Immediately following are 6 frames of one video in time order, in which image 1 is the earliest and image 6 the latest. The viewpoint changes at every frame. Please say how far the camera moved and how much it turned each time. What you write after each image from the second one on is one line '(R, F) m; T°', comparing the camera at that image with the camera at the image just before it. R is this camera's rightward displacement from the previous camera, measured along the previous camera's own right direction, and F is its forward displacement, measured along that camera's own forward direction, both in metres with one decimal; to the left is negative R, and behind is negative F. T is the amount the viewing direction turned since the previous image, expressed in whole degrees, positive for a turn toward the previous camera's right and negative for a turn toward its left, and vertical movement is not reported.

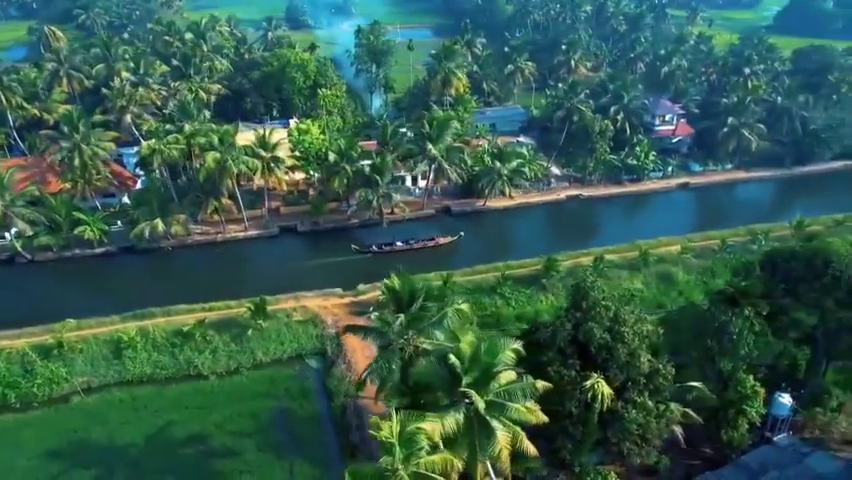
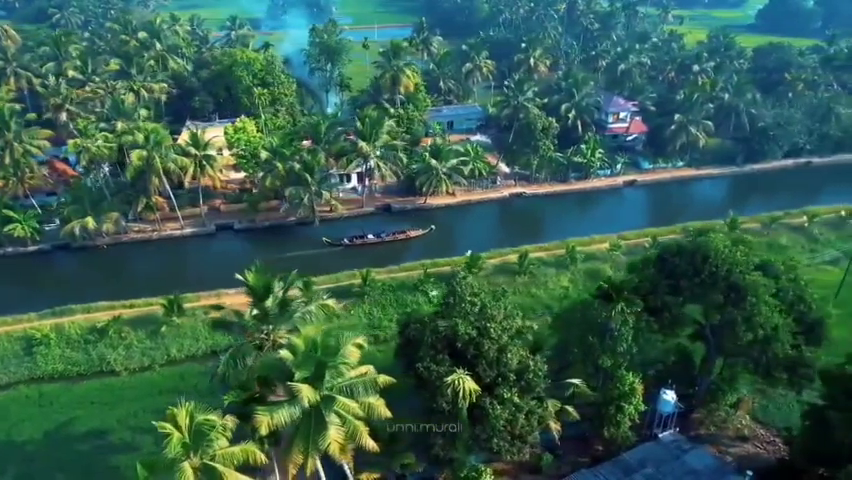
(+5.8, -0.1) m; 0°
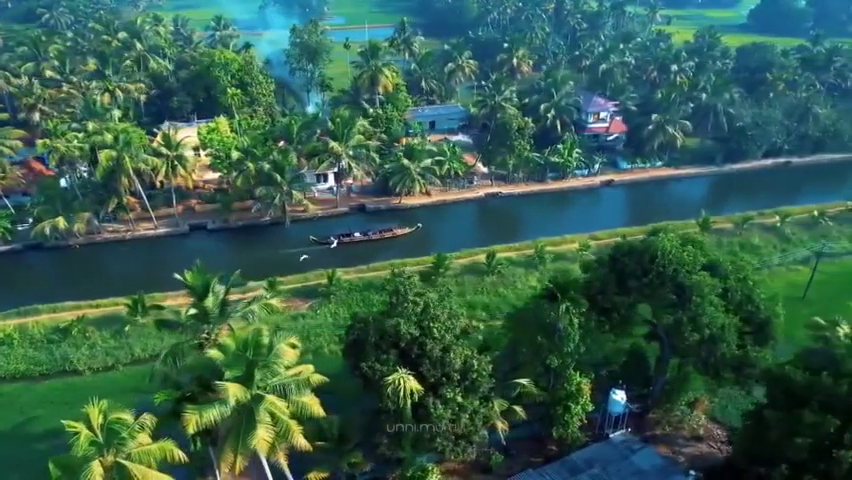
(+2.5, 0.0) m; 0°
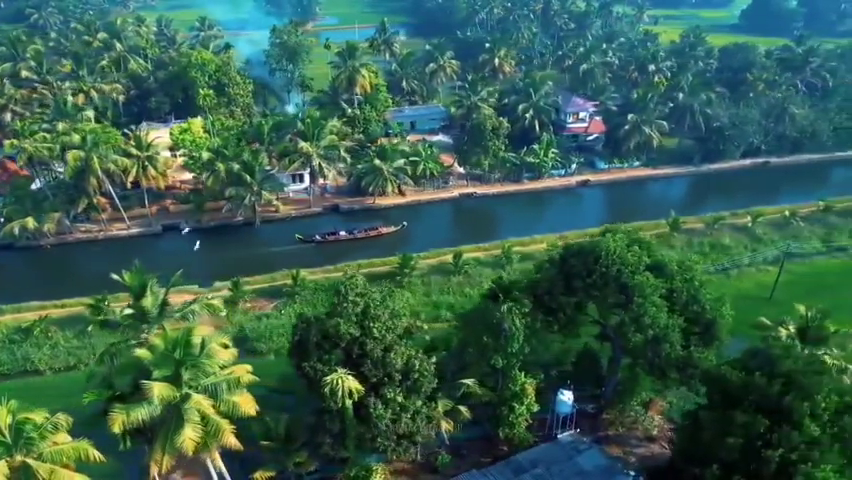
(+2.6, -0.1) m; 0°
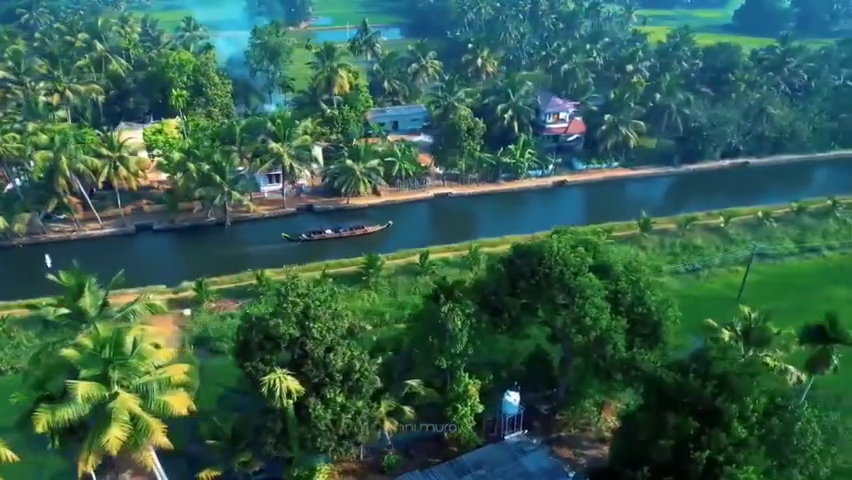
(+2.7, 0.0) m; 0°
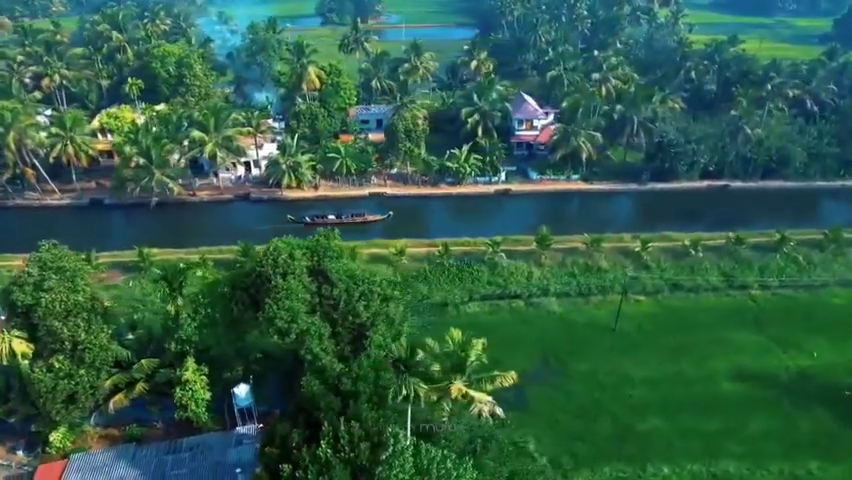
(+17.6, +1.5) m; -11°
